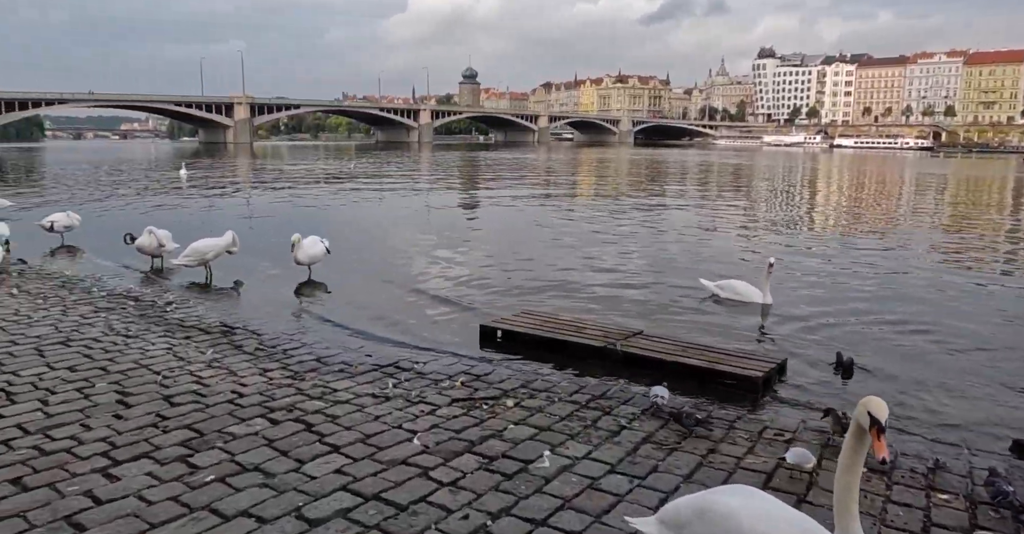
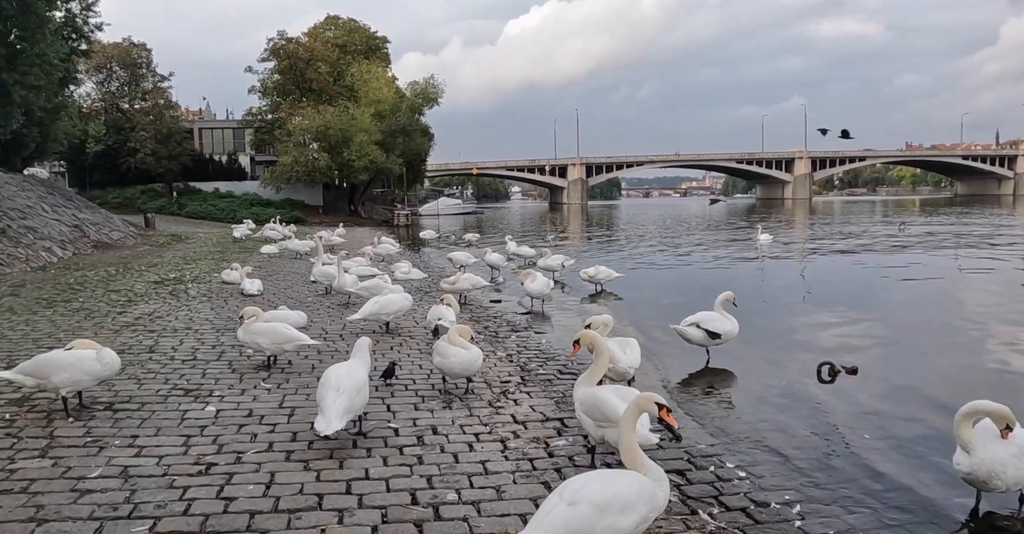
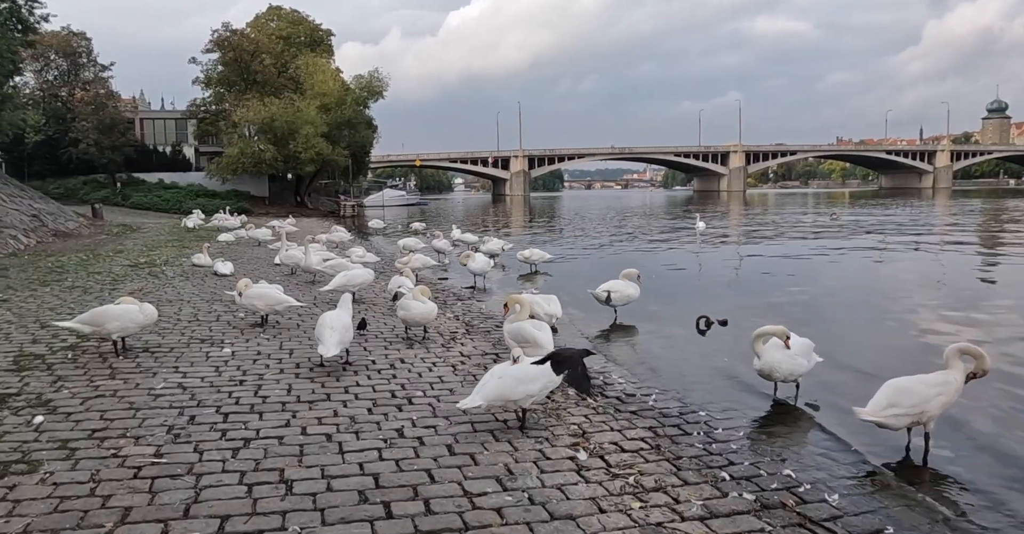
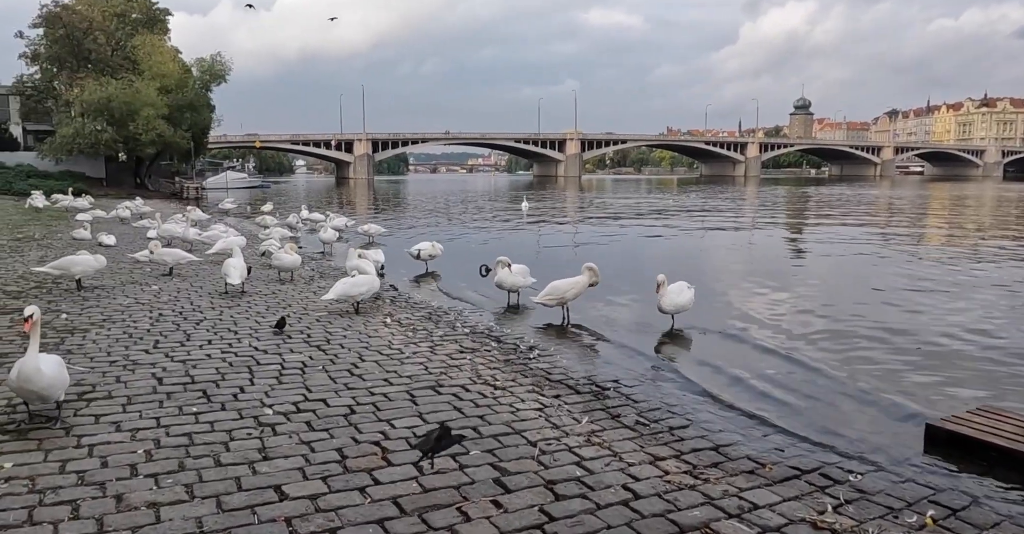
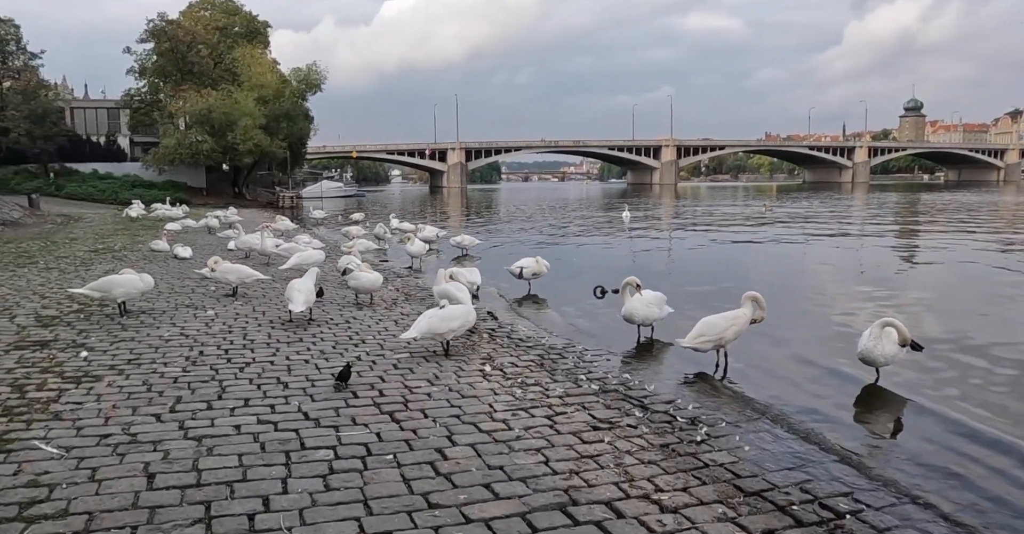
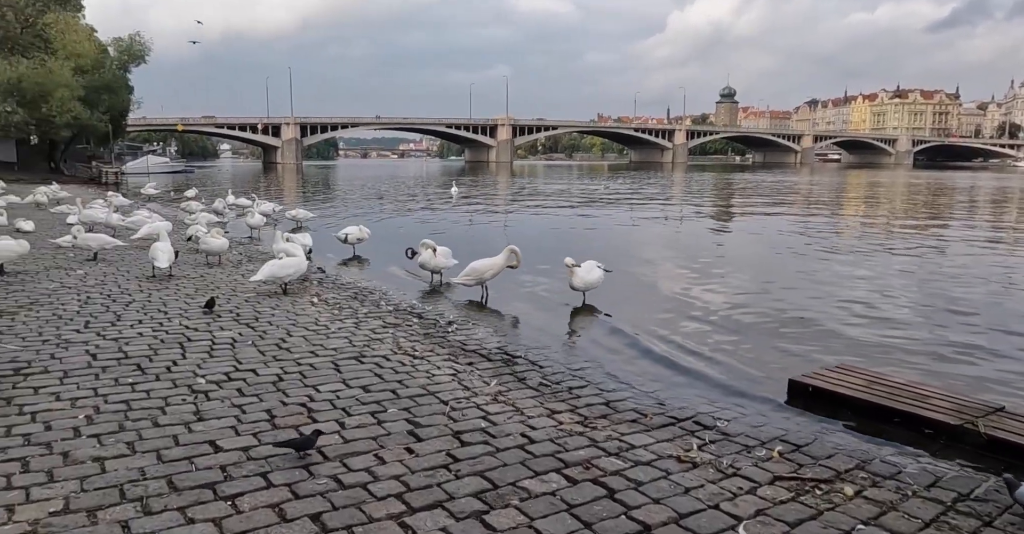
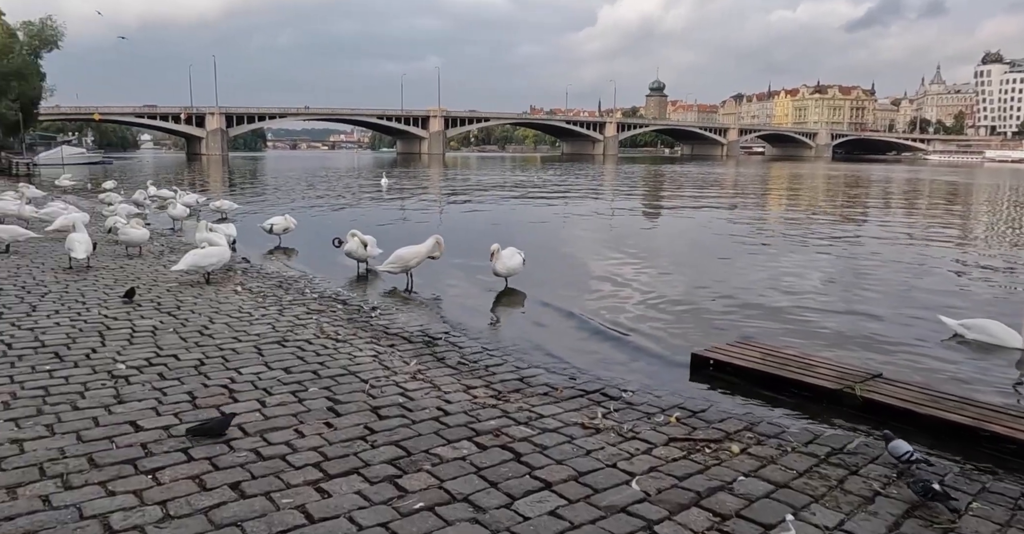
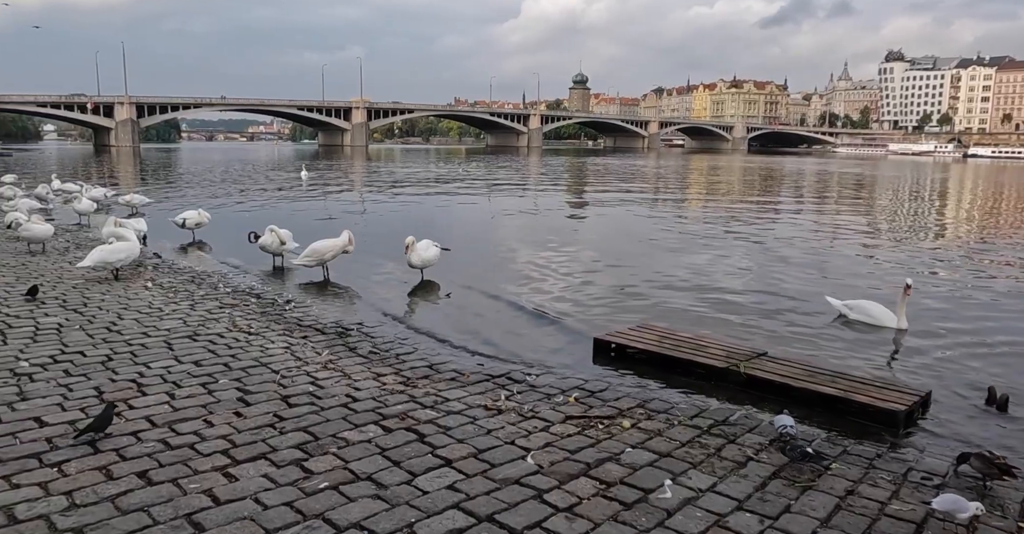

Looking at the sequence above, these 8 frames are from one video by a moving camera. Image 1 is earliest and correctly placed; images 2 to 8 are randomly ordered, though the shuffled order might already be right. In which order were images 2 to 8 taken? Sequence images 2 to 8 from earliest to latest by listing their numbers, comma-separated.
8, 7, 6, 4, 5, 3, 2
